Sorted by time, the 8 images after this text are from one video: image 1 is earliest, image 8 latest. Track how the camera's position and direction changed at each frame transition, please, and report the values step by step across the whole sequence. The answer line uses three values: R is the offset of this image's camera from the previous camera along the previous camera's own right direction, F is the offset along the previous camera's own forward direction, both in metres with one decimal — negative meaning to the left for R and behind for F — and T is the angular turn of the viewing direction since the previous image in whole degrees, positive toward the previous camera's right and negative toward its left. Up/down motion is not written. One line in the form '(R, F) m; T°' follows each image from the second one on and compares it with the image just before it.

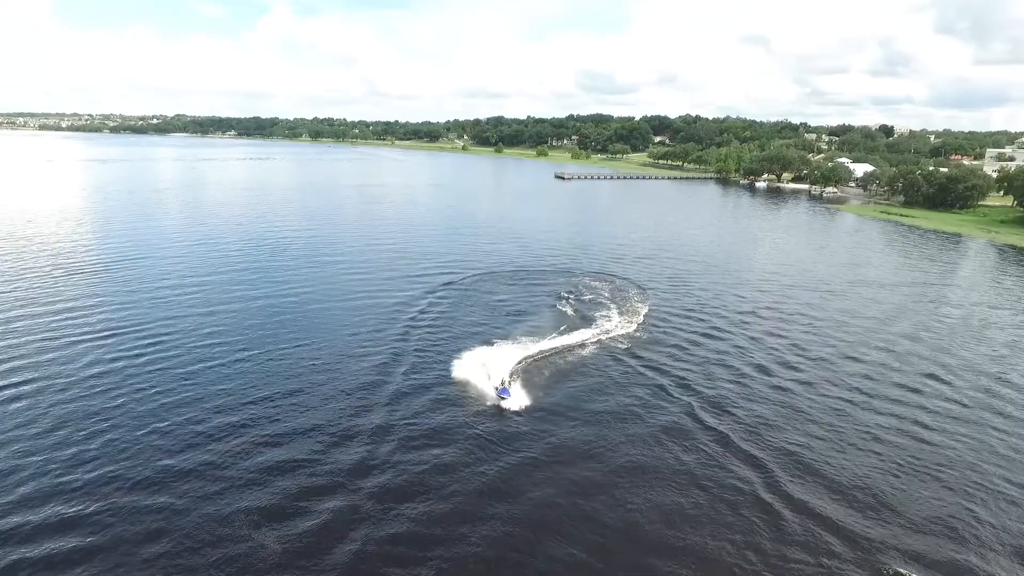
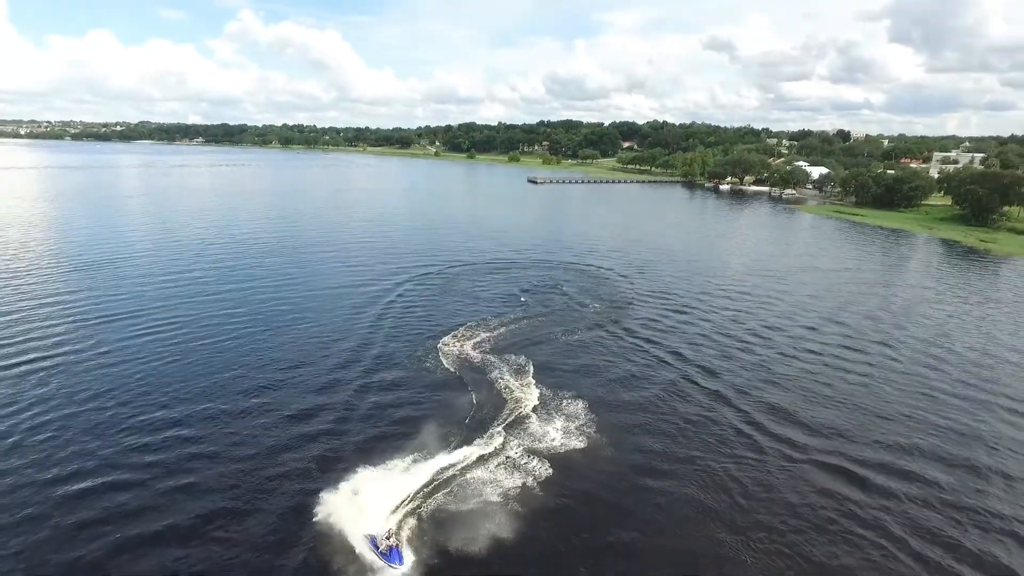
(-0.9, -4.3) m; +3°
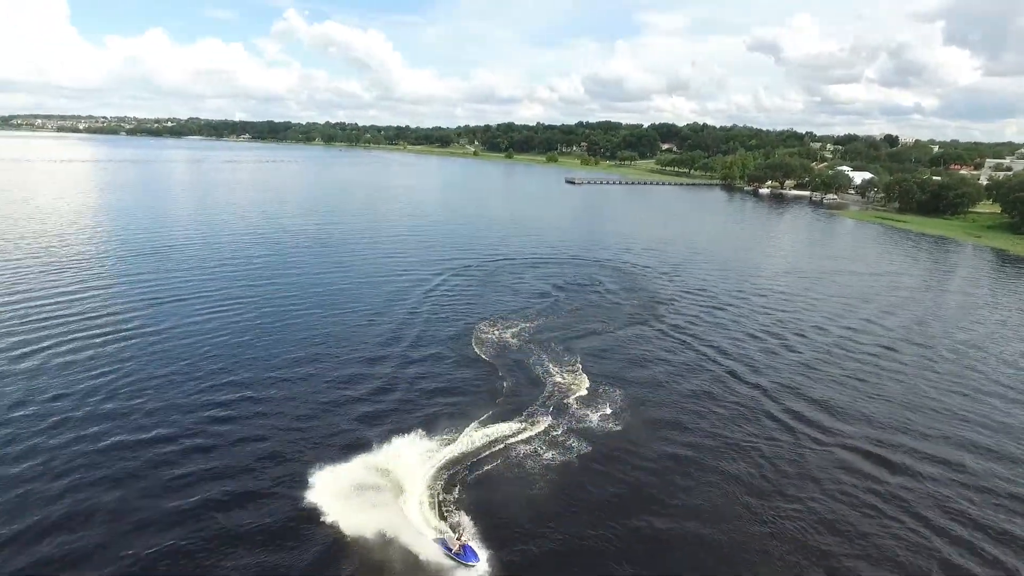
(-0.3, -2.0) m; -3°
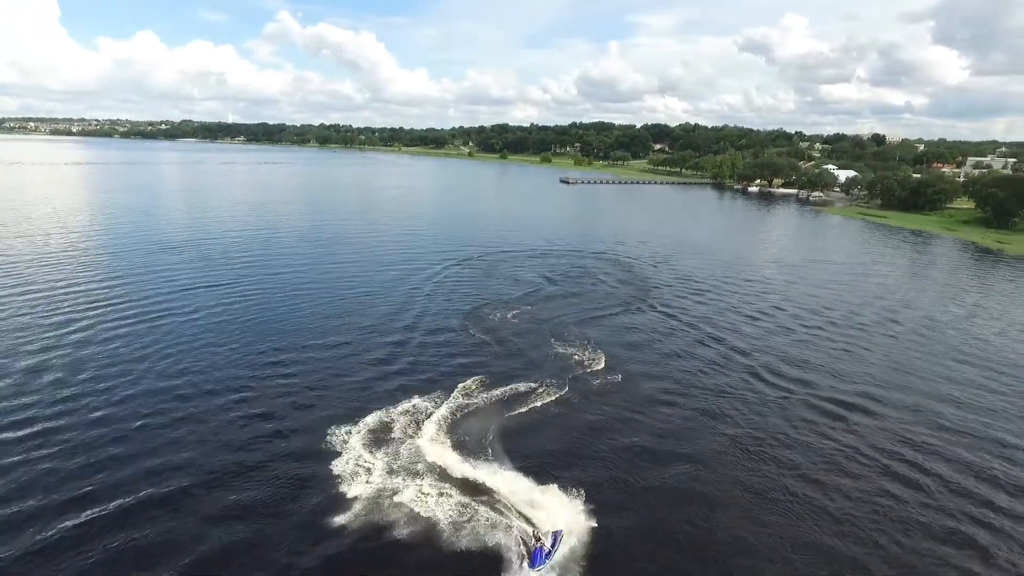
(-0.7, -4.1) m; +1°
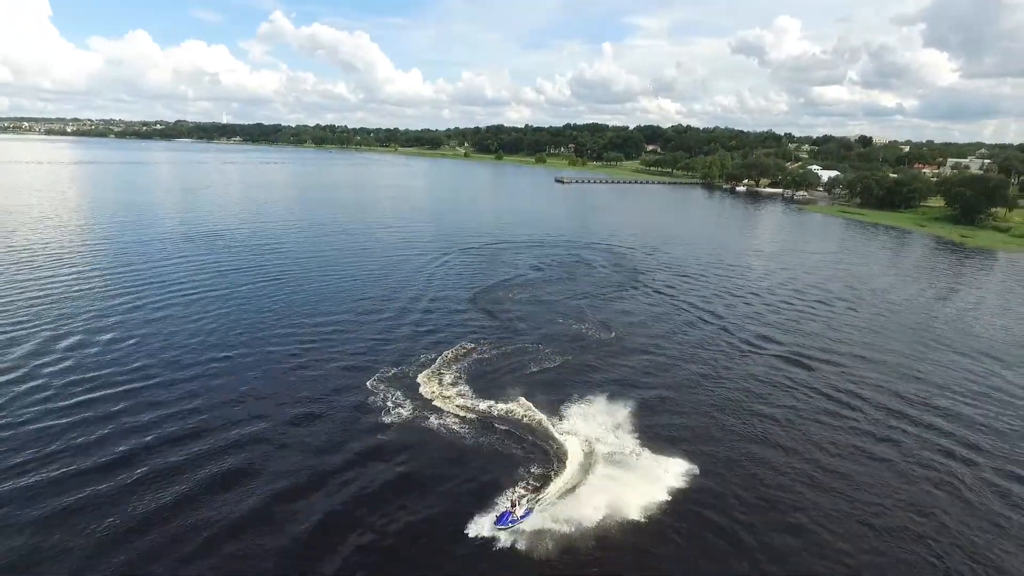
(-0.5, -5.5) m; +1°
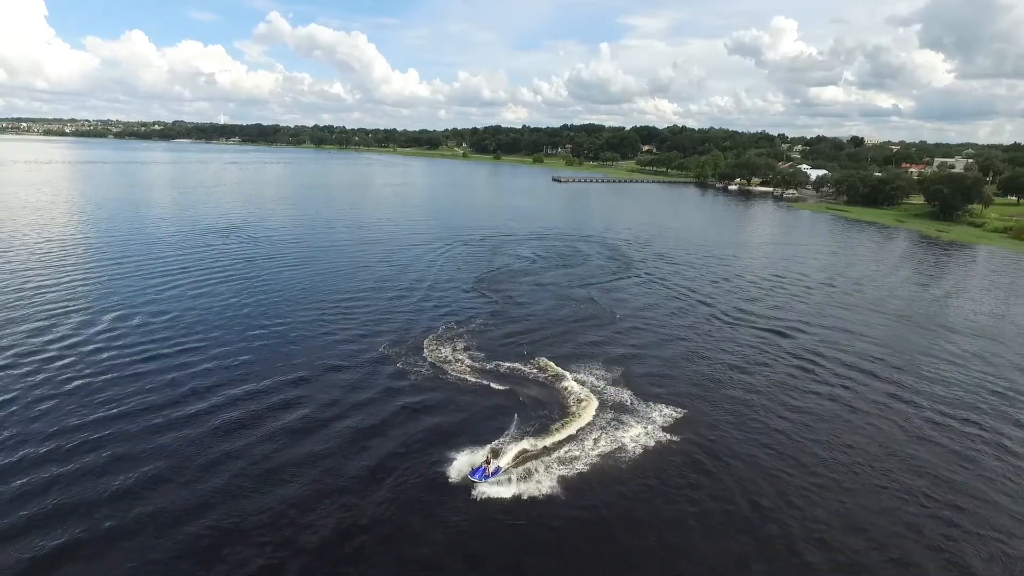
(-0.4, -4.6) m; 0°
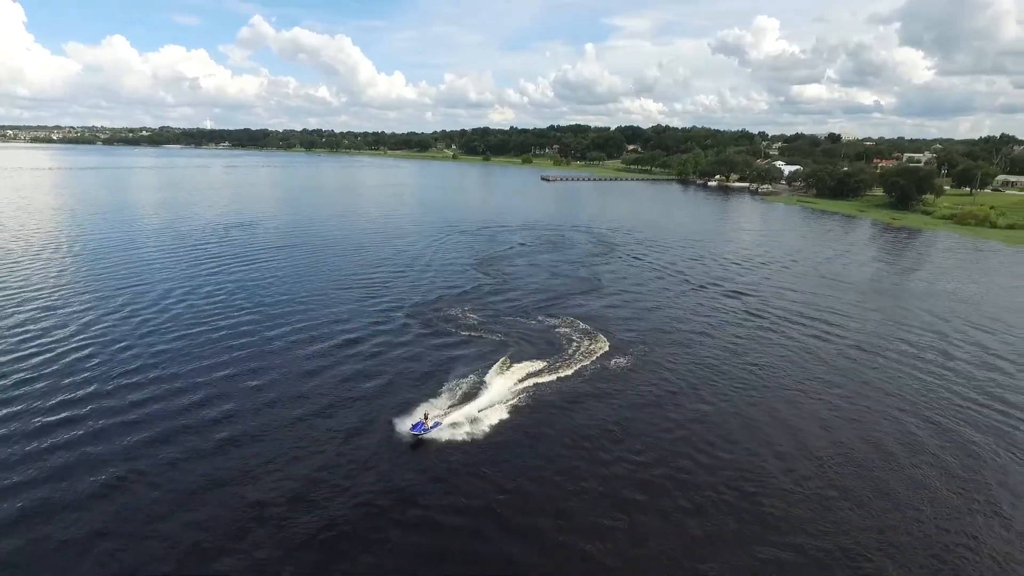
(-0.7, -8.2) m; +1°
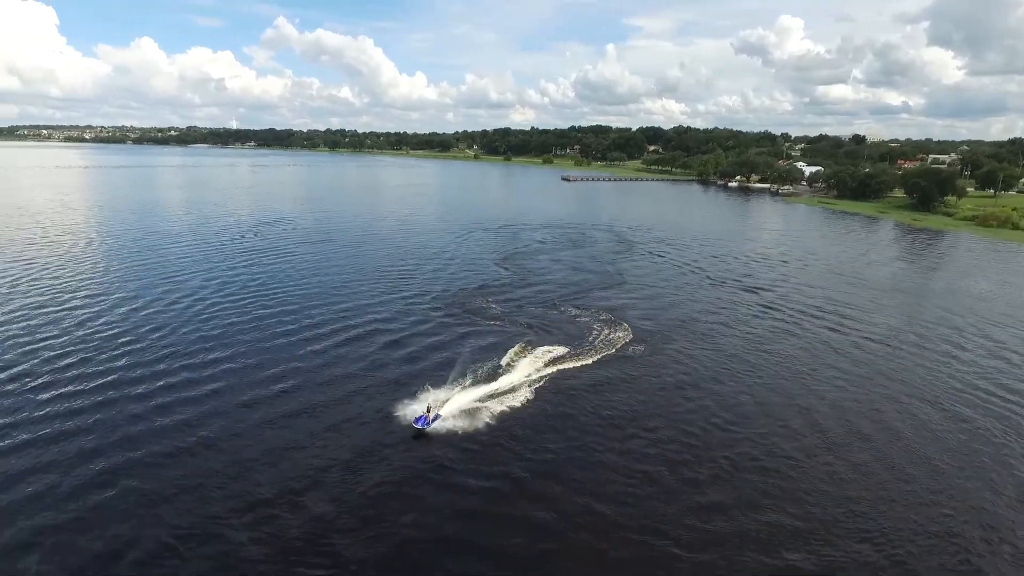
(-0.2, -2.3) m; -2°
